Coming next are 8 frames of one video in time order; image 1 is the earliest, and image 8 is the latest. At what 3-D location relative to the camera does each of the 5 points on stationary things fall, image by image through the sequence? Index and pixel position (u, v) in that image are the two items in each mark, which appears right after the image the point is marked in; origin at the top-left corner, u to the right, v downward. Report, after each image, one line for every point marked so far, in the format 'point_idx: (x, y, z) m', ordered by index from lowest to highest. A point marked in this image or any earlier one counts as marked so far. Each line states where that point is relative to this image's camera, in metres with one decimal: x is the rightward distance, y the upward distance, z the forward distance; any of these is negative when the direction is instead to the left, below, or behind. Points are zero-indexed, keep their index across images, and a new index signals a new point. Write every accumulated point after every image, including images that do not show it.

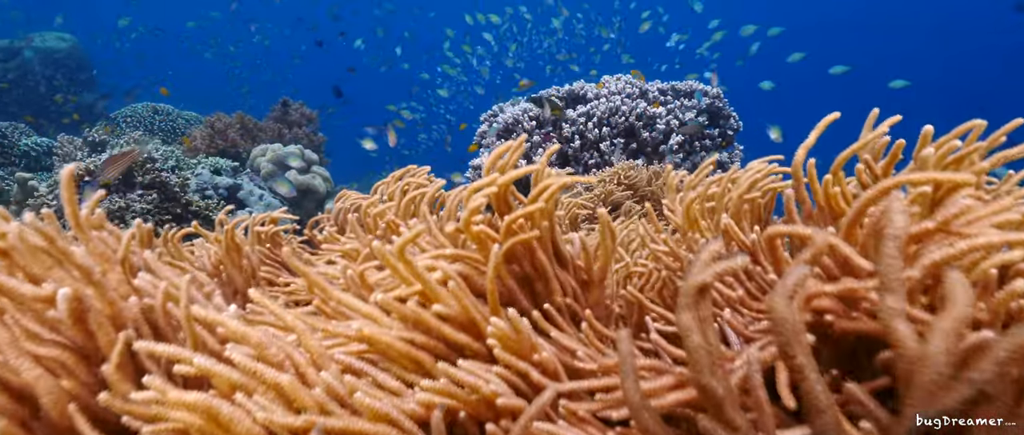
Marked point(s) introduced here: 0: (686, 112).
0: (+1.8, +1.1, +4.9) m
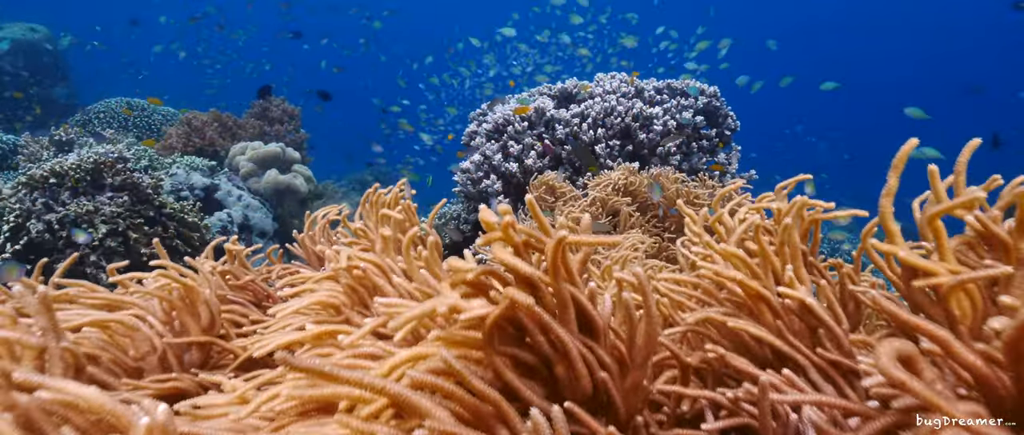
0: (+1.7, +1.1, +4.8) m
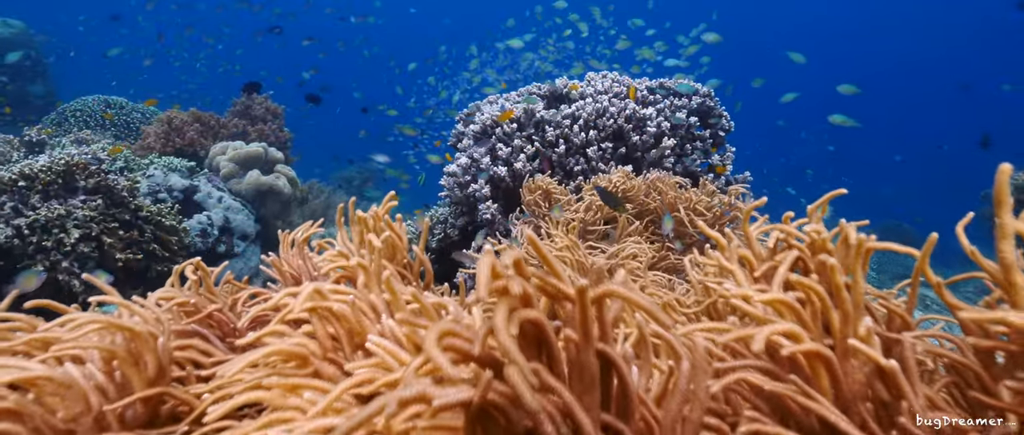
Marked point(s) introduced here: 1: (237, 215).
0: (+1.6, +1.0, +4.6) m
1: (-4.7, 0.0, +8.1) m
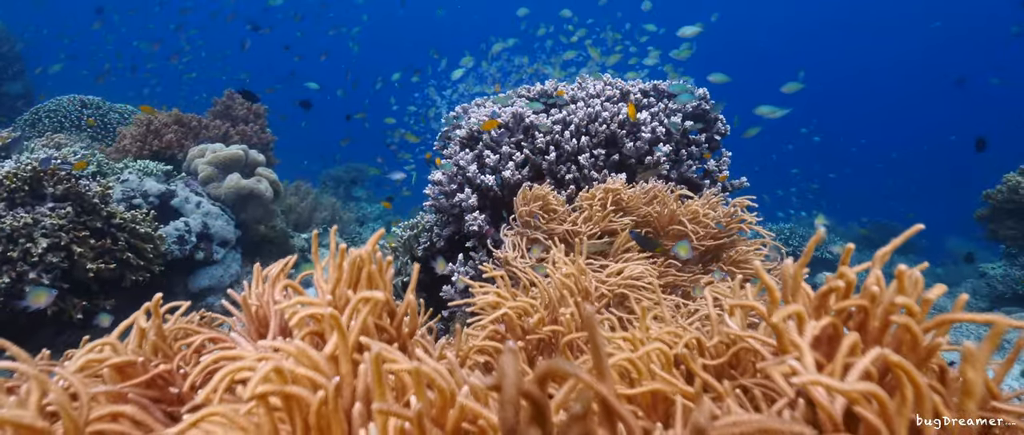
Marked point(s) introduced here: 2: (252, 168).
0: (+1.5, +1.0, +4.5) m
1: (-4.9, -0.1, +7.8) m
2: (-5.0, +1.0, +9.1) m
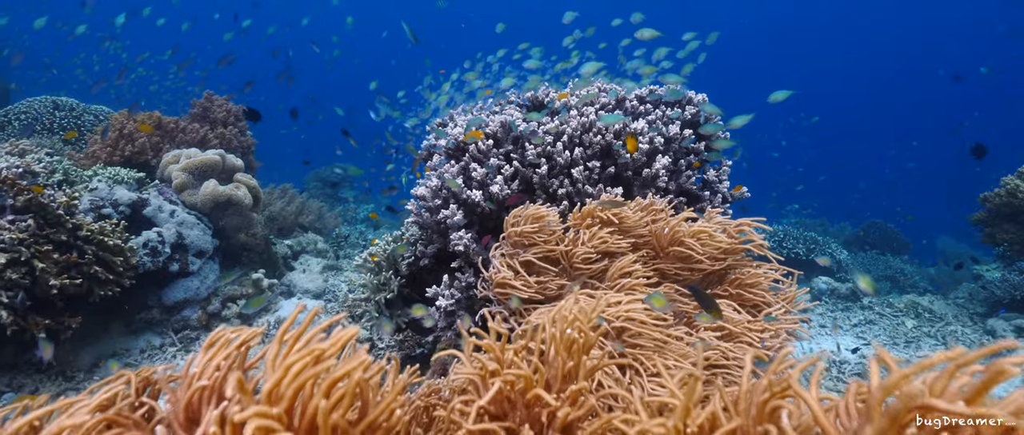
0: (+1.4, +0.8, +4.2) m
1: (-5.1, -0.2, +7.4) m
2: (-5.2, +0.8, +8.7) m
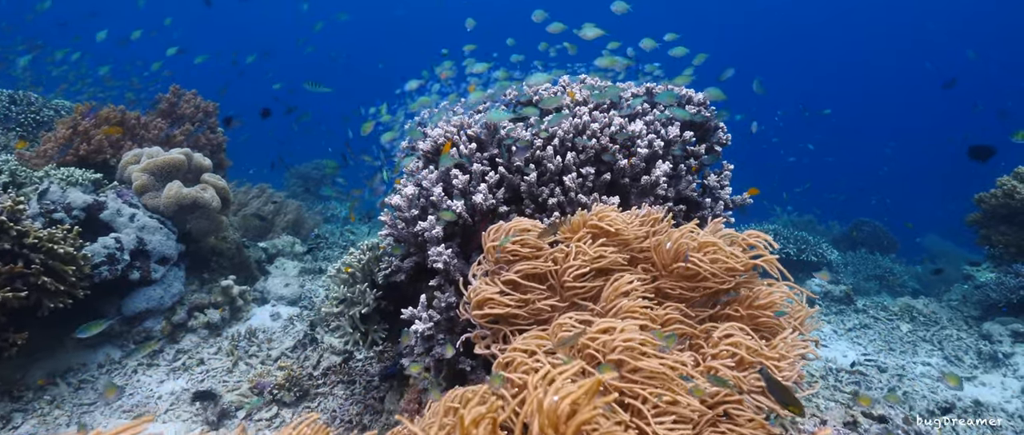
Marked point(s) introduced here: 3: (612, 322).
0: (+1.3, +0.8, +3.9) m
1: (-5.3, -0.3, +6.9) m
2: (-5.5, +0.8, +8.2) m
3: (+0.6, -0.6, +2.5) m
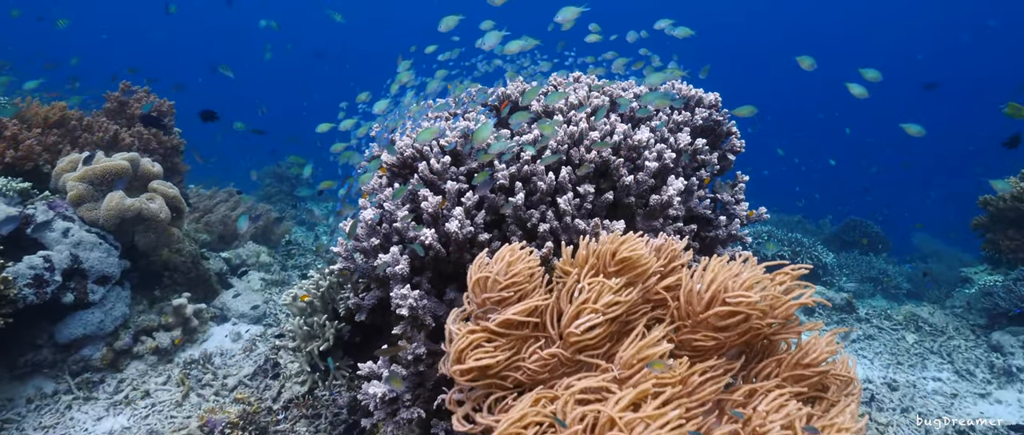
0: (+1.2, +0.6, +3.3) m
1: (-5.5, -0.5, +6.1) m
2: (-5.8, +0.6, +7.4) m
3: (+0.5, -0.7, +2.0) m
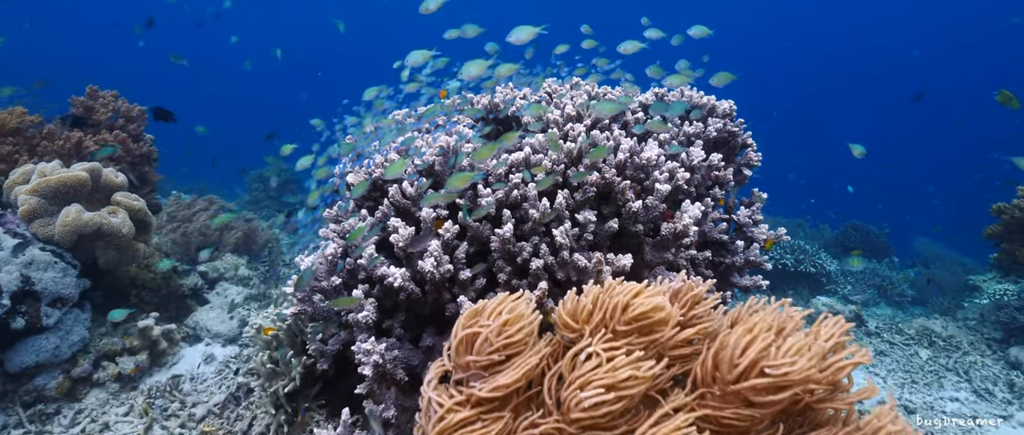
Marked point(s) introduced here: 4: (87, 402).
0: (+1.1, +0.4, +2.9) m
1: (-5.6, -0.7, +5.6) m
2: (-5.9, +0.4, +6.9) m
3: (+0.5, -0.9, +1.5) m
4: (-5.1, -2.2, +5.6) m
